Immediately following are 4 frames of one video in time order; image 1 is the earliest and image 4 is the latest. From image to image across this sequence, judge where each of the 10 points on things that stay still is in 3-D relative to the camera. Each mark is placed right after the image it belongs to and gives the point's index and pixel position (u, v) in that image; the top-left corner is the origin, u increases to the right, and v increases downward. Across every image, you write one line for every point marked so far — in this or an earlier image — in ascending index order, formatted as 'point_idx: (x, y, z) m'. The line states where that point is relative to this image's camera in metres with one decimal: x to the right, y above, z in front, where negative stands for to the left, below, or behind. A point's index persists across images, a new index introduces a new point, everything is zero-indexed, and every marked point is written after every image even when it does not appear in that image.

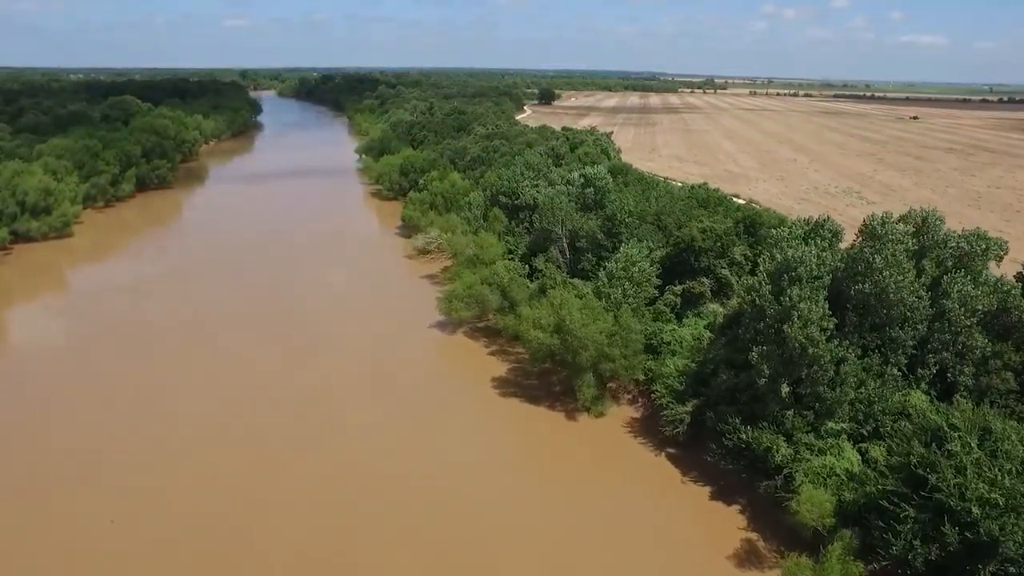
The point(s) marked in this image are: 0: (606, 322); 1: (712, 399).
0: (+2.0, -0.7, +16.3) m
1: (+3.8, -2.1, +14.6) m
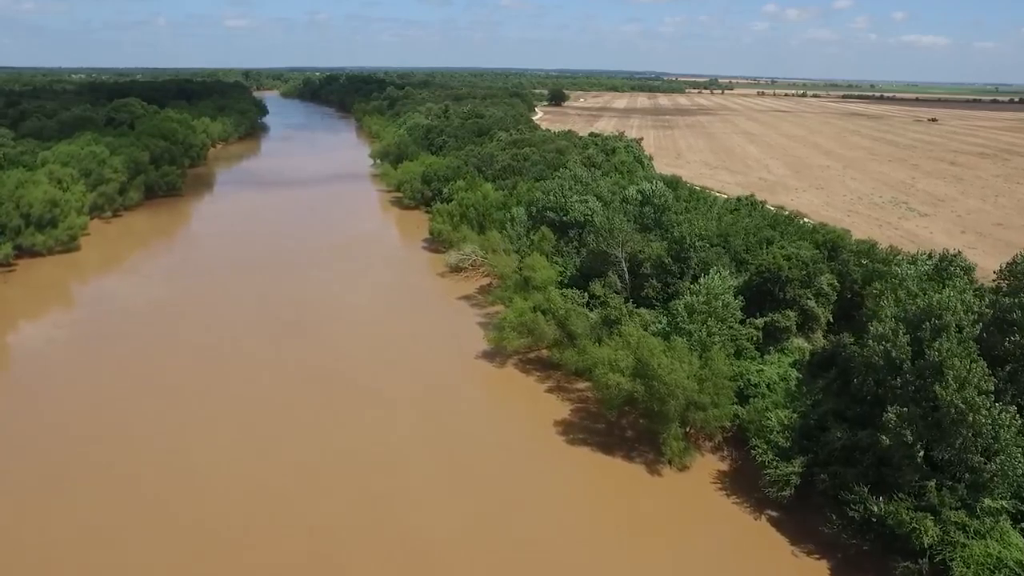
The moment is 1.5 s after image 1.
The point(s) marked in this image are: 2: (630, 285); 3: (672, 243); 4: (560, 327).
0: (+3.3, -1.4, +14.4) m
1: (+5.1, -2.8, +12.7) m
2: (+2.9, 0.0, +19.3) m
3: (+4.0, +1.1, +19.2) m
4: (+1.1, -0.9, +18.4) m
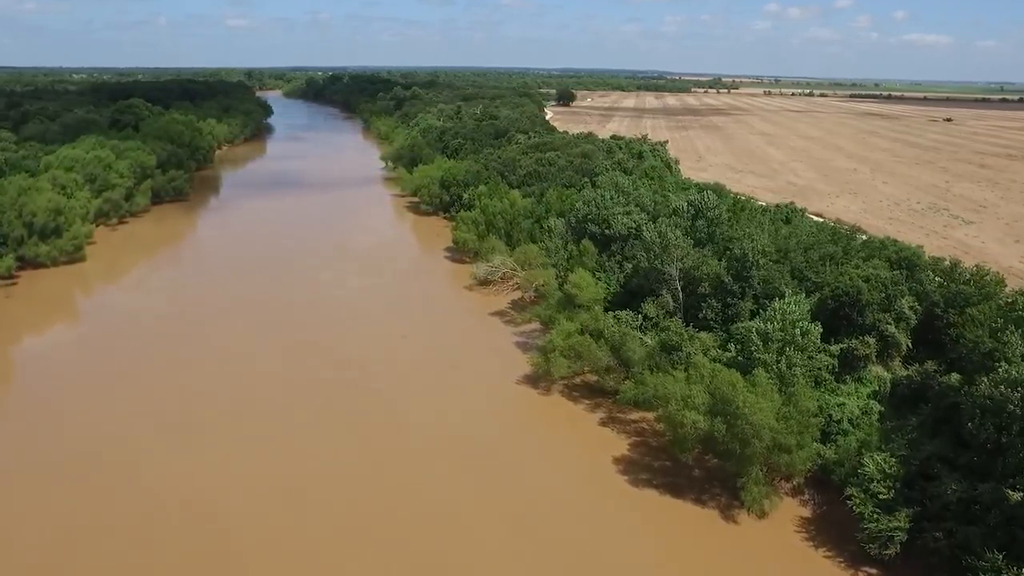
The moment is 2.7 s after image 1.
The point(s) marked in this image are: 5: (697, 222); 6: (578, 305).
0: (+4.4, -1.9, +13.0) m
1: (+6.1, -3.2, +11.3) m
2: (+3.9, -0.4, +17.8) m
3: (+5.0, +0.6, +17.7) m
4: (+2.2, -1.4, +16.9) m
5: (+4.6, +1.7, +19.6) m
6: (+1.6, -0.4, +18.8) m
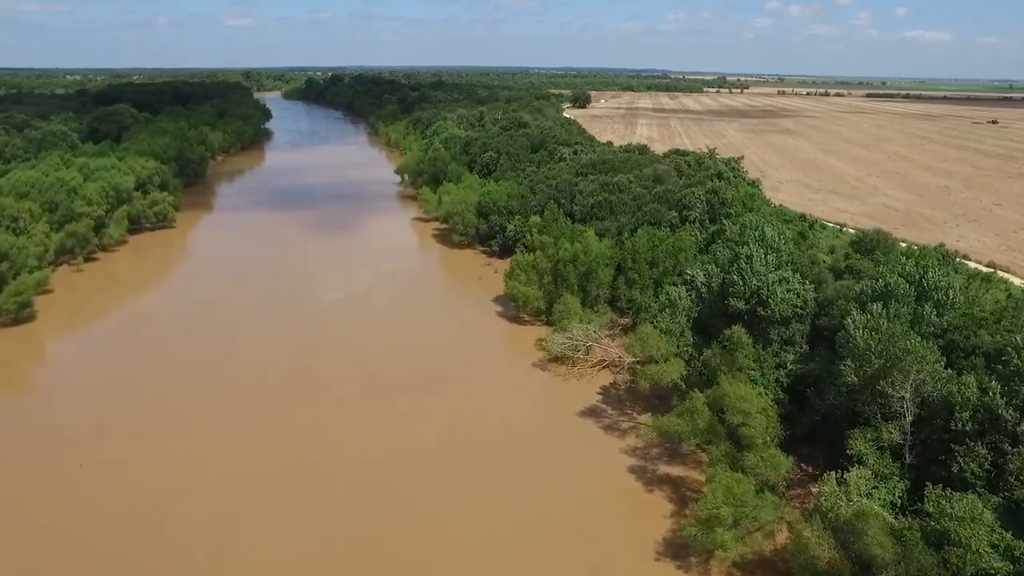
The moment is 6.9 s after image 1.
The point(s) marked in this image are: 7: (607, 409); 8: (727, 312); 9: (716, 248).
0: (+6.4, -3.8, +6.5) m
1: (+8.2, -5.1, +4.8) m
2: (+6.0, -2.3, +11.4) m
3: (+7.1, -1.3, +11.3) m
4: (+4.2, -3.3, +10.4) m
5: (+6.7, -0.3, +13.1) m
6: (+3.6, -2.3, +12.3) m
7: (+2.0, -2.6, +17.6) m
8: (+4.1, -0.4, +15.1) m
9: (+4.5, +1.1, +17.9) m
